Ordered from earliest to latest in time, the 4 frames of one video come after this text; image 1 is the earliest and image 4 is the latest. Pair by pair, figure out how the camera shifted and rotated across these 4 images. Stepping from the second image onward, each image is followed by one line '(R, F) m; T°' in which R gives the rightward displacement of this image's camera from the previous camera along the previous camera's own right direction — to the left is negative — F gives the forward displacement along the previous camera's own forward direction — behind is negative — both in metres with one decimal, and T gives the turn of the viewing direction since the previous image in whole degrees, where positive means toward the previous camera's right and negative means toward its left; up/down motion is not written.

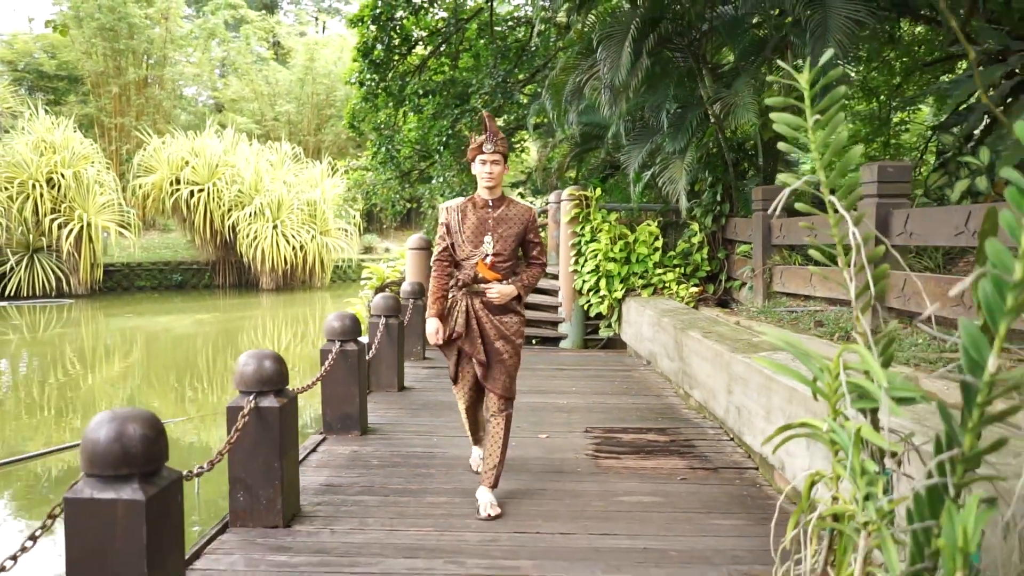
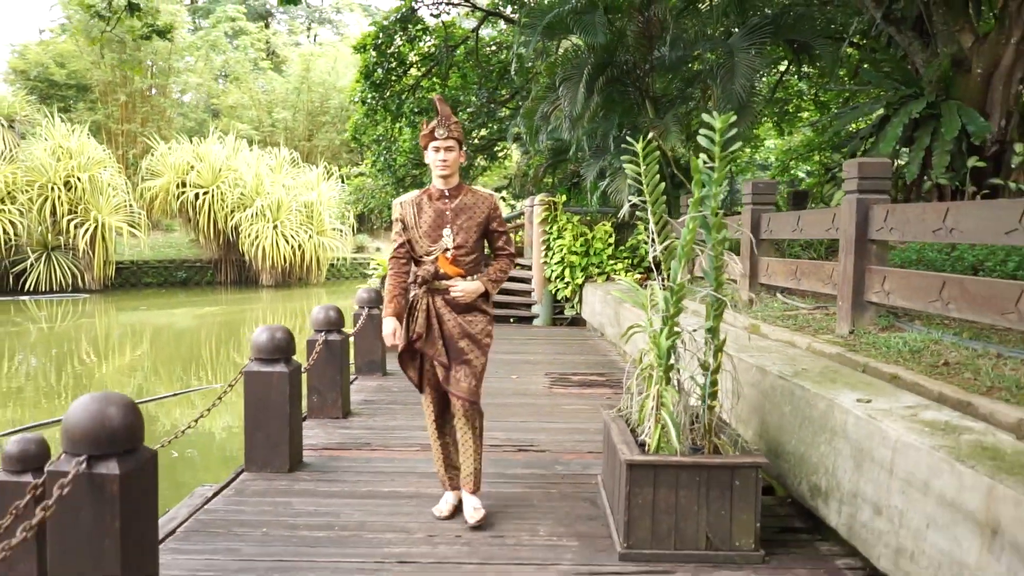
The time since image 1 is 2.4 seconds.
(0.0, -1.2) m; +1°
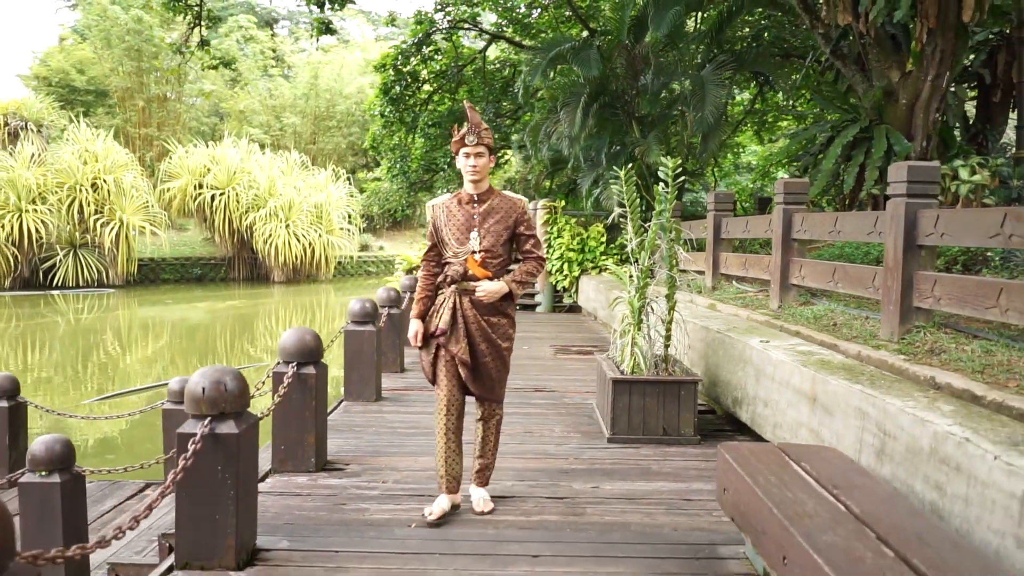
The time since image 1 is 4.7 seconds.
(-0.1, -1.1) m; +1°
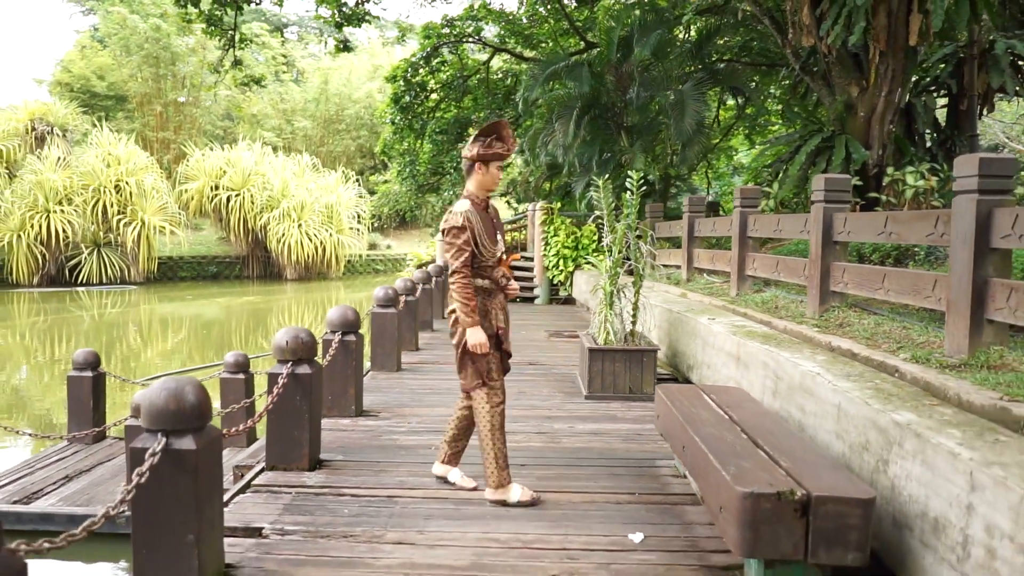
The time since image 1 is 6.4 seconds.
(0.0, -0.8) m; 0°
